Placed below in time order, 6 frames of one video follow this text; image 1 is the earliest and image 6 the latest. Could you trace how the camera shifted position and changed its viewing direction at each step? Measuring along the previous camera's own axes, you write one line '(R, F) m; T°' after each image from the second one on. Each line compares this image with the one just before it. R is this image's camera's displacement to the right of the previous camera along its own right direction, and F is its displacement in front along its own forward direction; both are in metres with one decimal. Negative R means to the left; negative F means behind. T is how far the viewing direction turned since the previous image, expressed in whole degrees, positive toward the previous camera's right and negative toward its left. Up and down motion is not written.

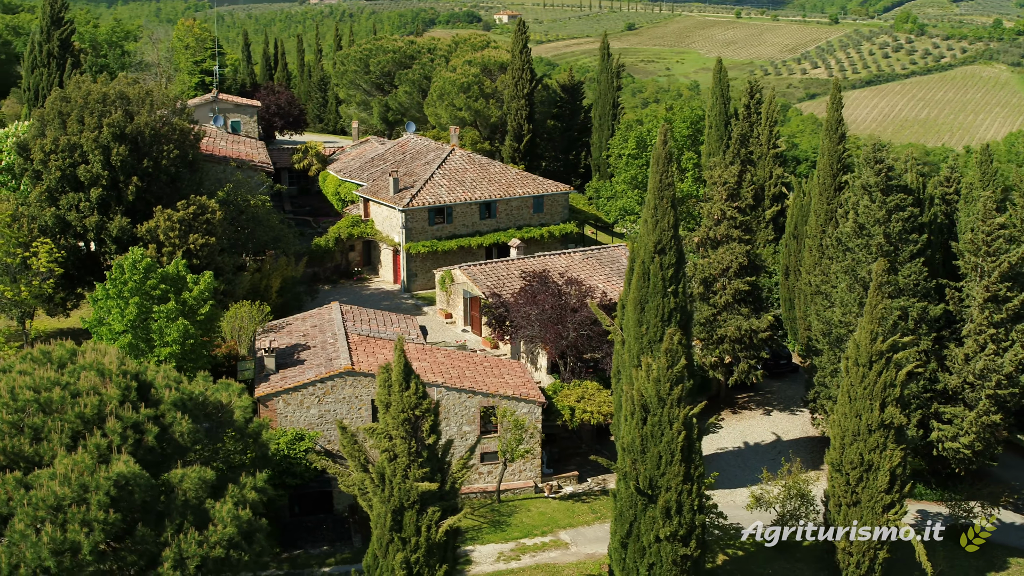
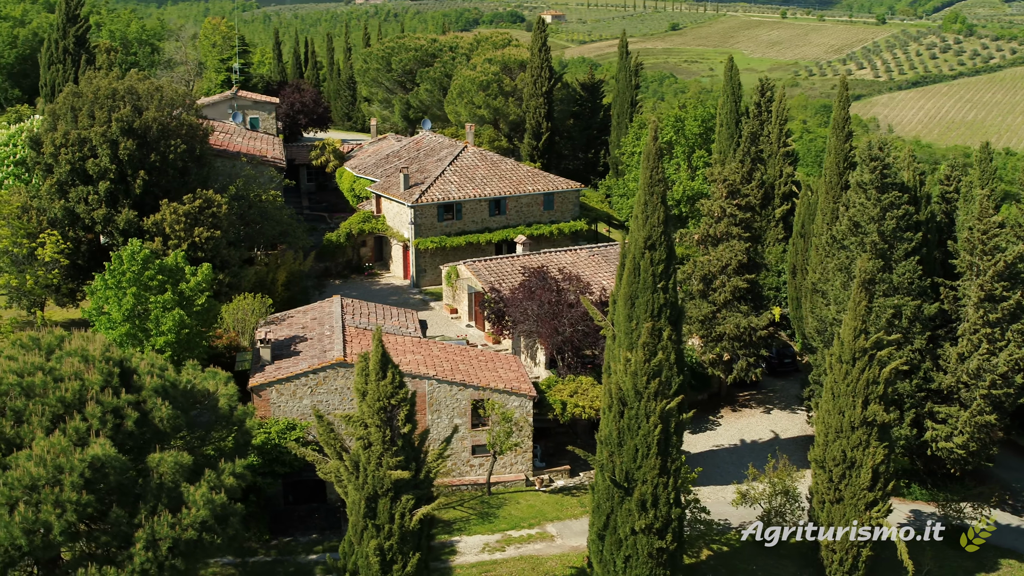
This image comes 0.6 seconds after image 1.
(+1.0, -0.2) m; -2°
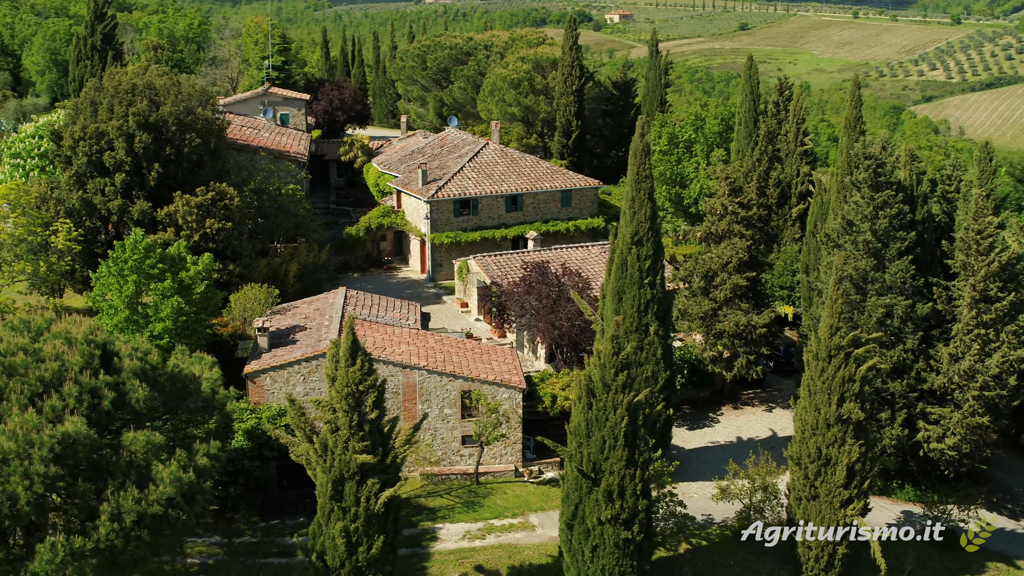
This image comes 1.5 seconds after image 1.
(+1.5, -0.3) m; -3°
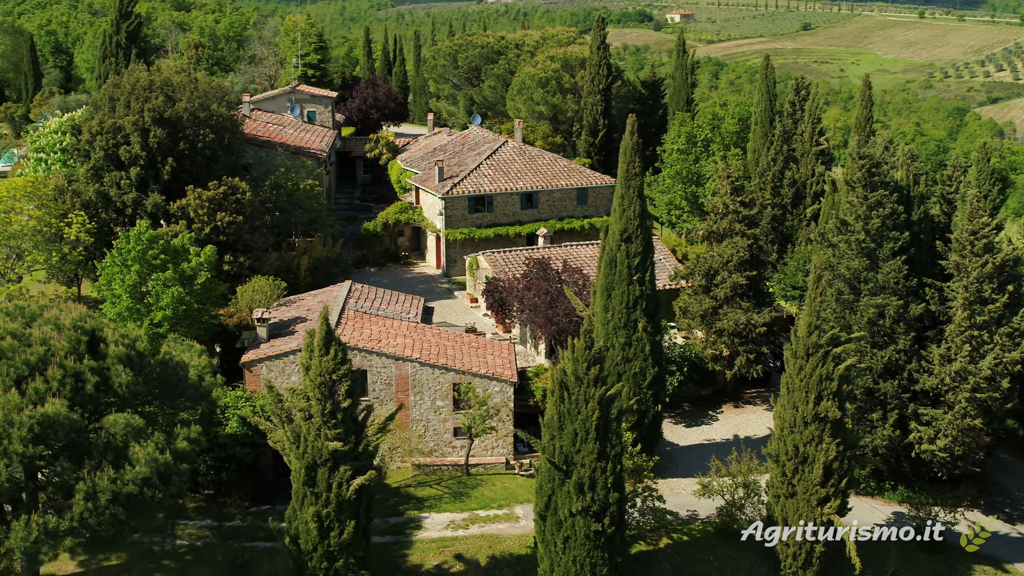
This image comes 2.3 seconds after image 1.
(+1.3, -0.3) m; -3°
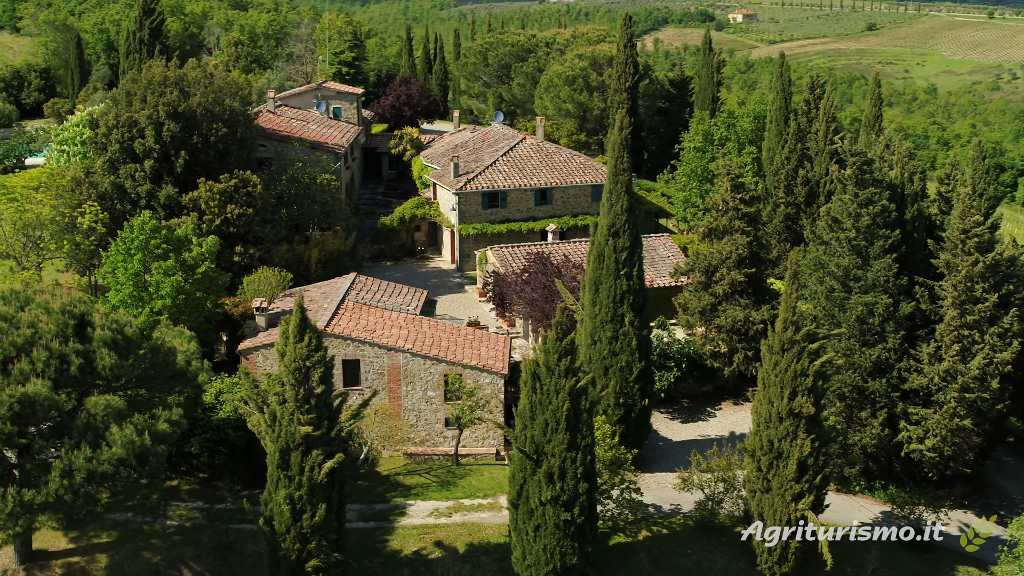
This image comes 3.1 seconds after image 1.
(+1.4, -0.3) m; -3°
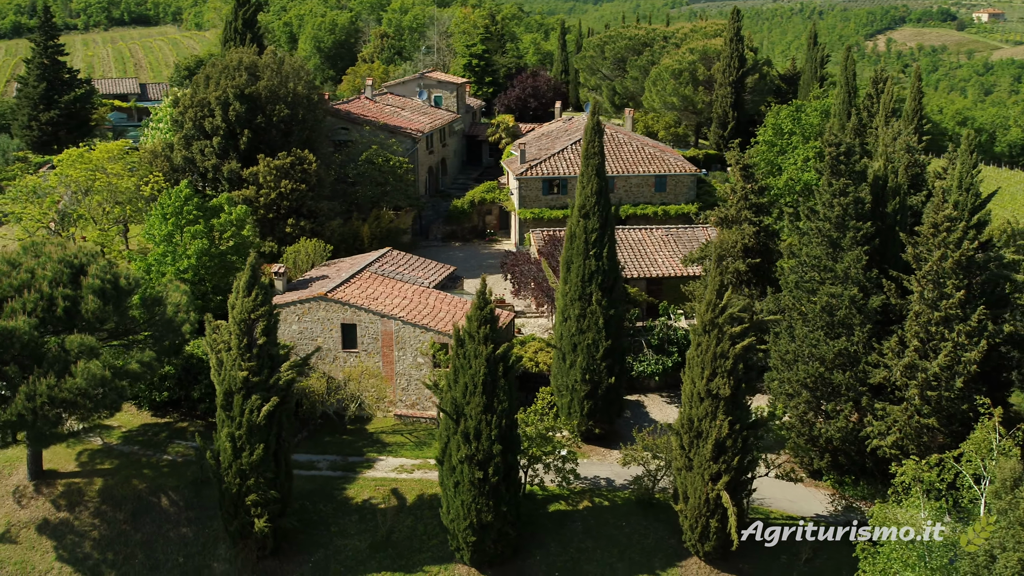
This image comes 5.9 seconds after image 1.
(+4.9, -0.8) m; -10°
